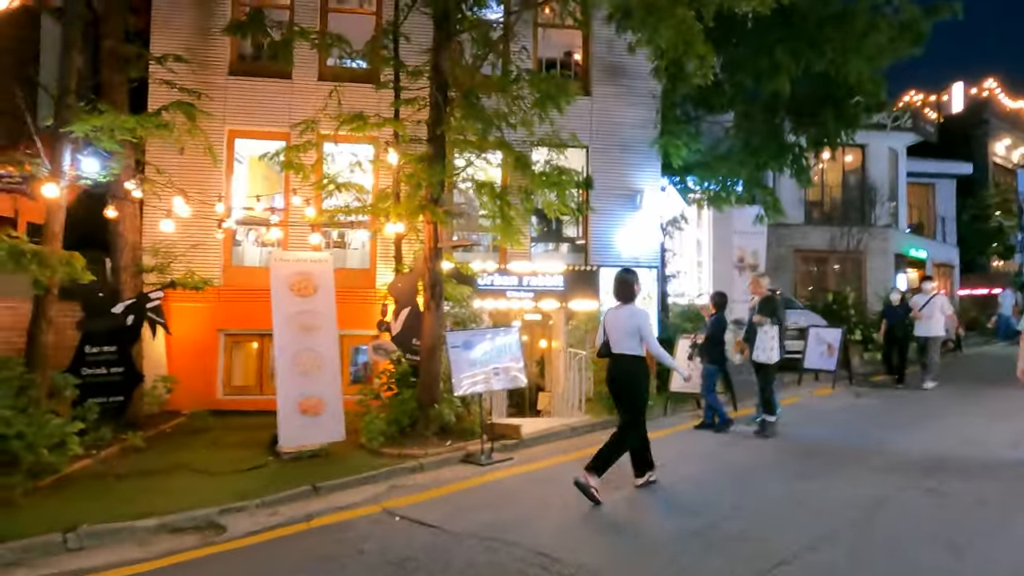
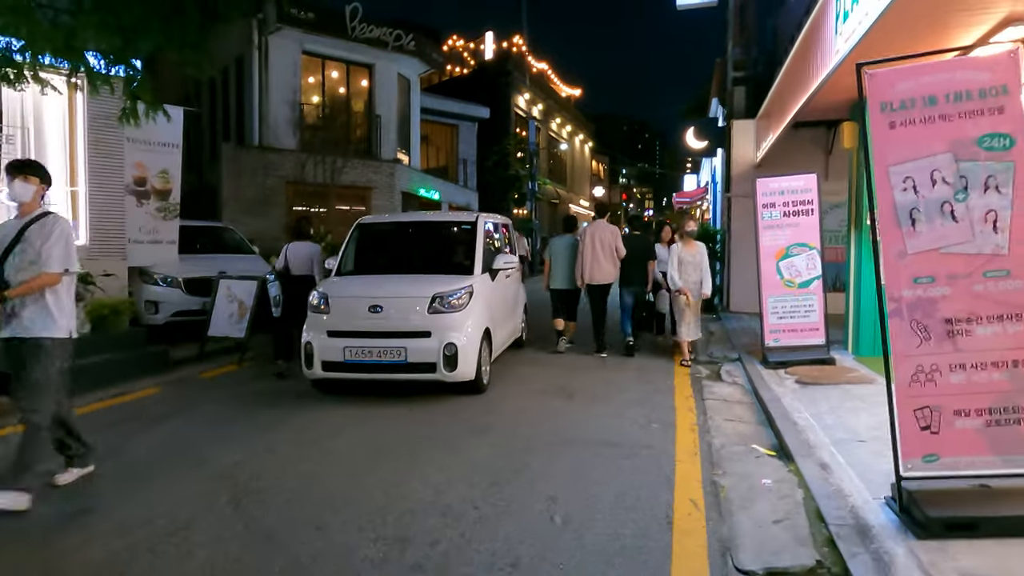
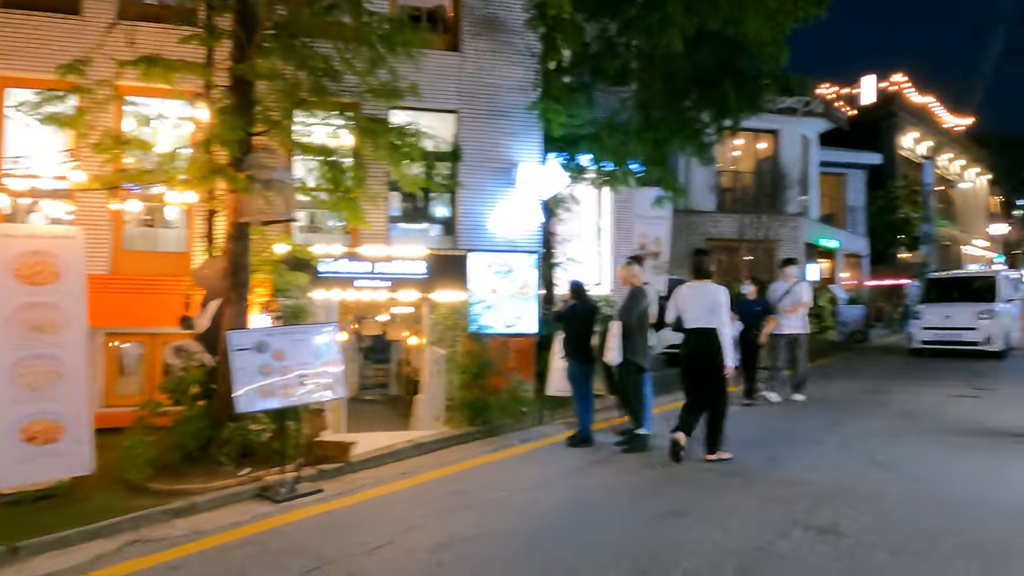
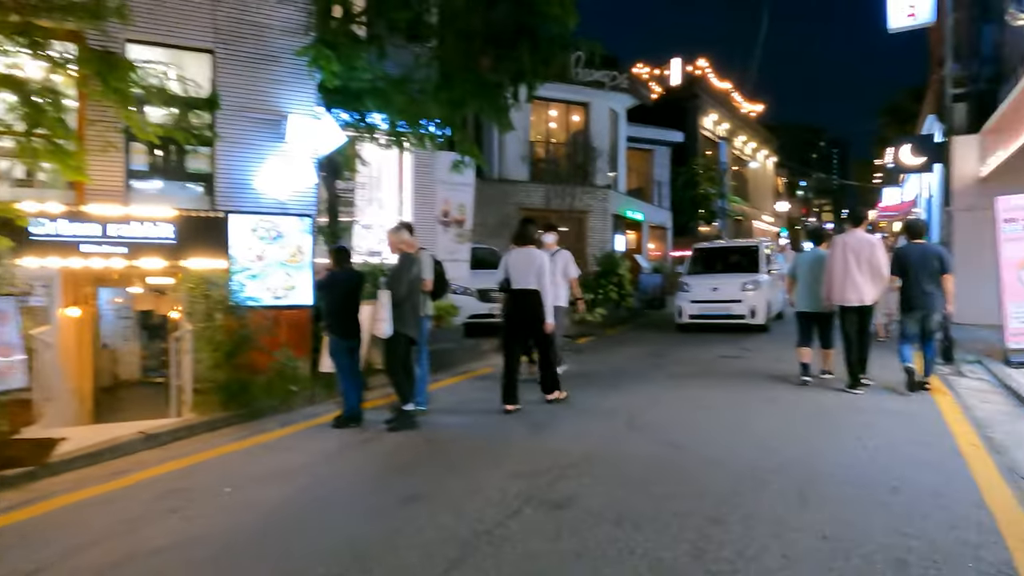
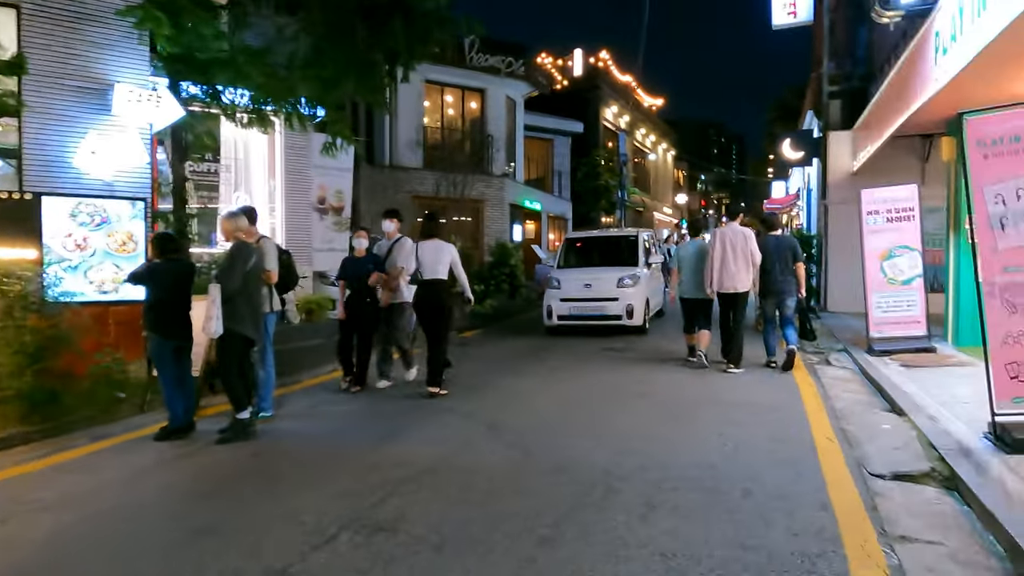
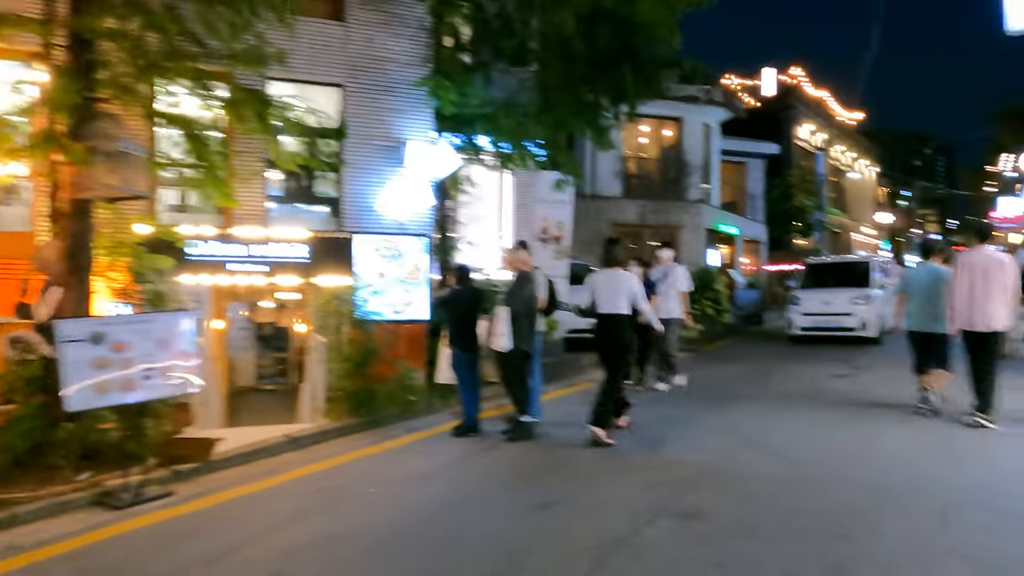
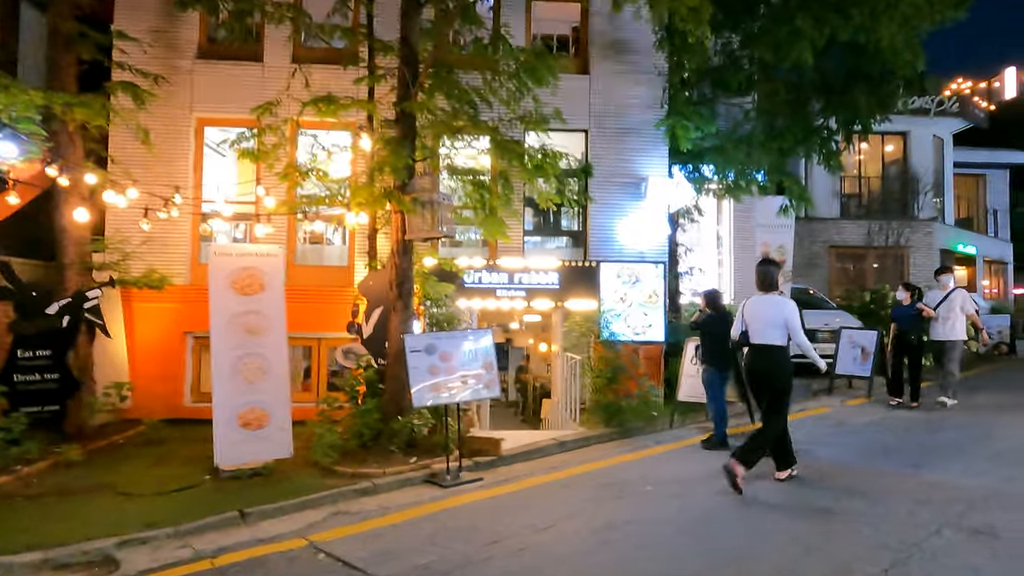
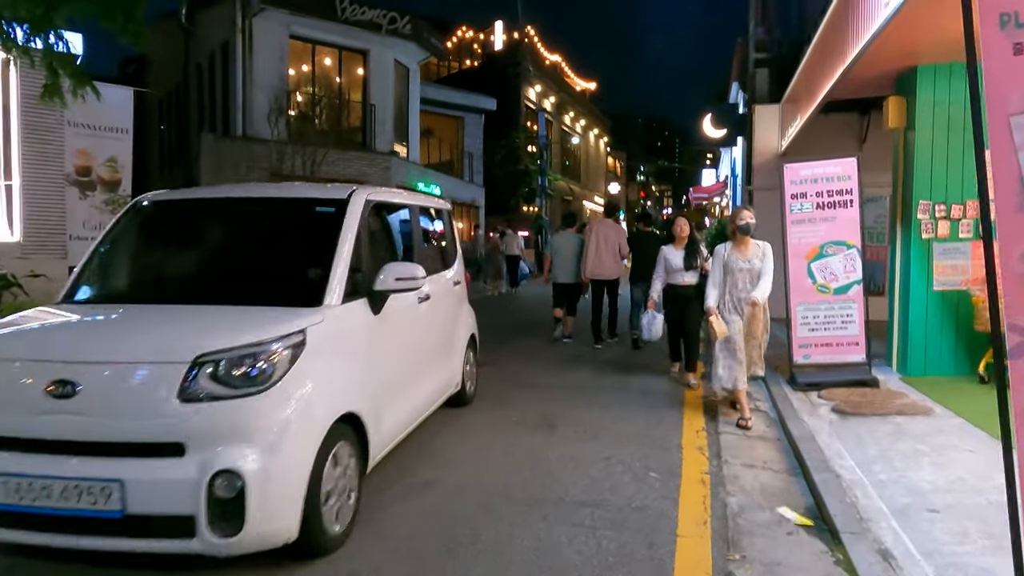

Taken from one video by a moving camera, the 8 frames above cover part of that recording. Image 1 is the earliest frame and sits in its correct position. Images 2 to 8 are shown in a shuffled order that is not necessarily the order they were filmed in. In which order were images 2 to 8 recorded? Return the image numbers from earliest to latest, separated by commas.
7, 3, 6, 4, 5, 2, 8
